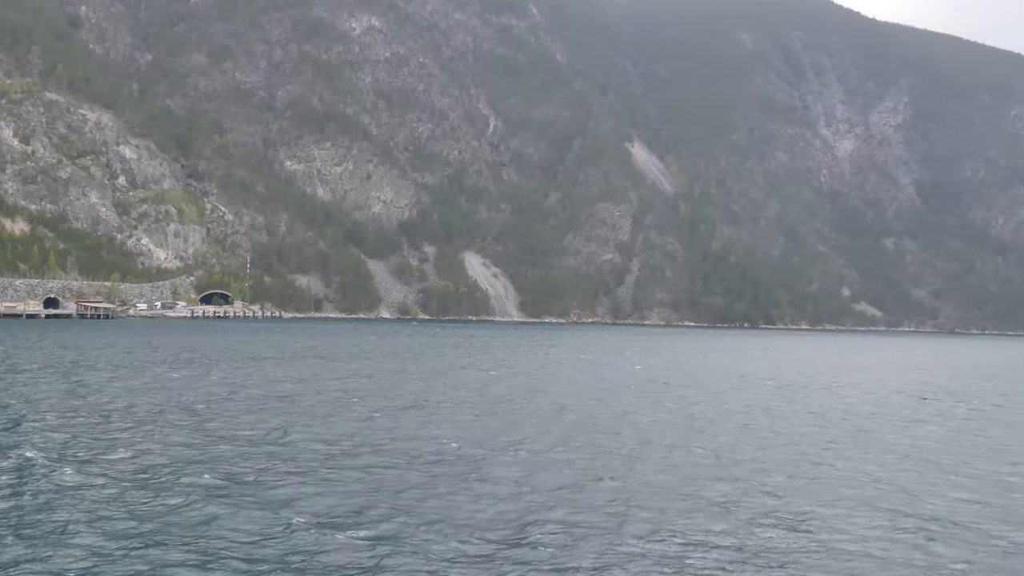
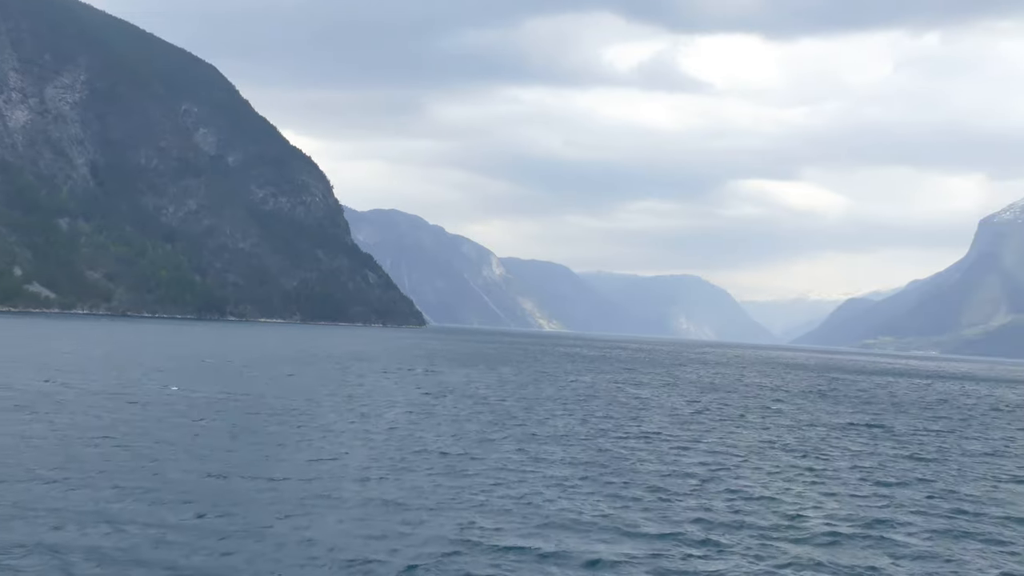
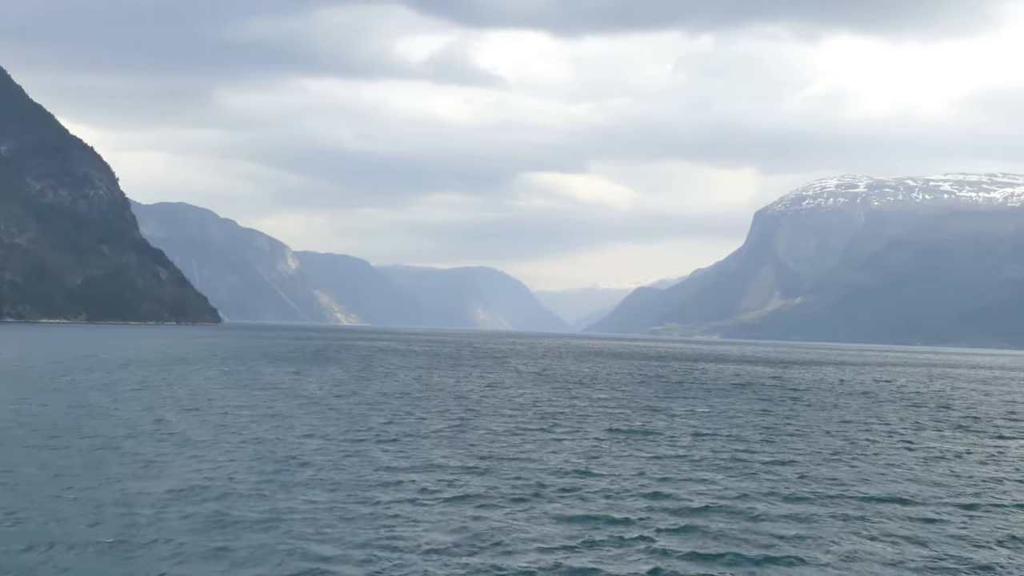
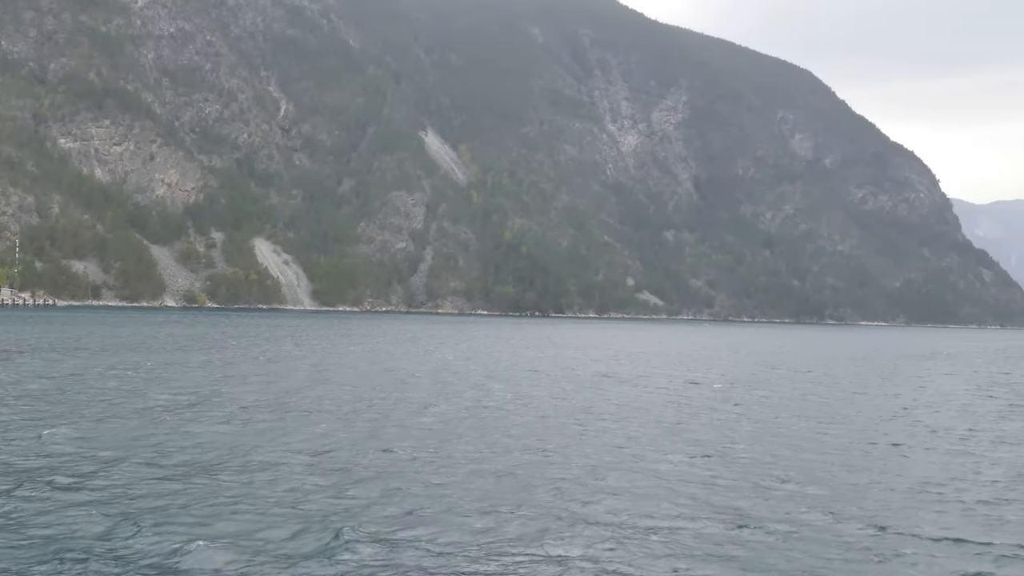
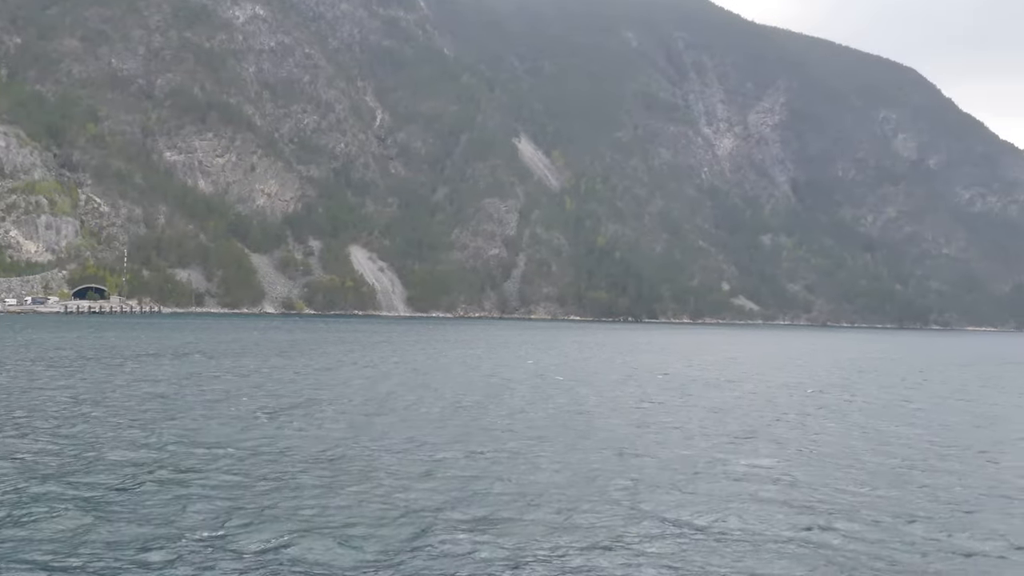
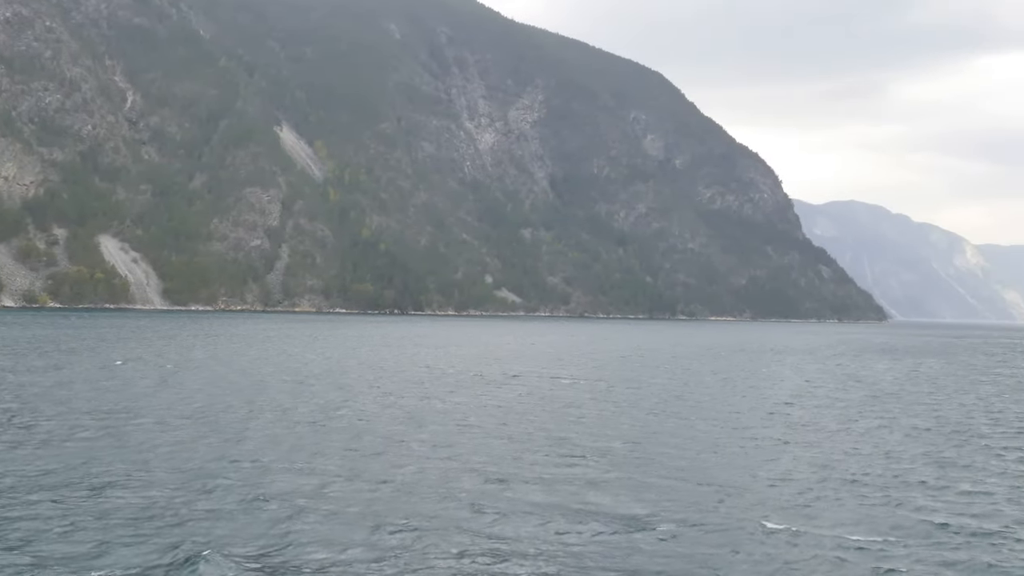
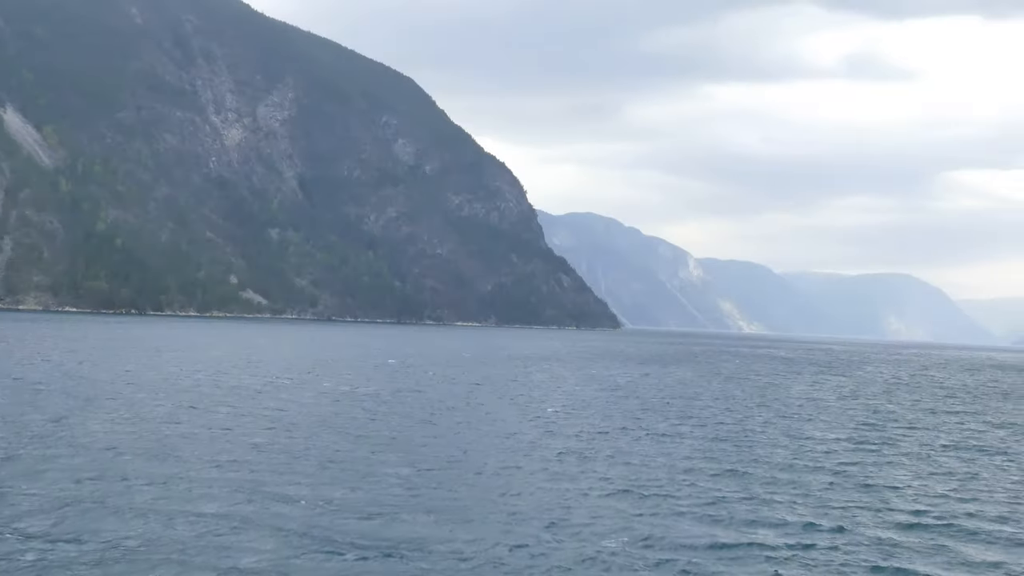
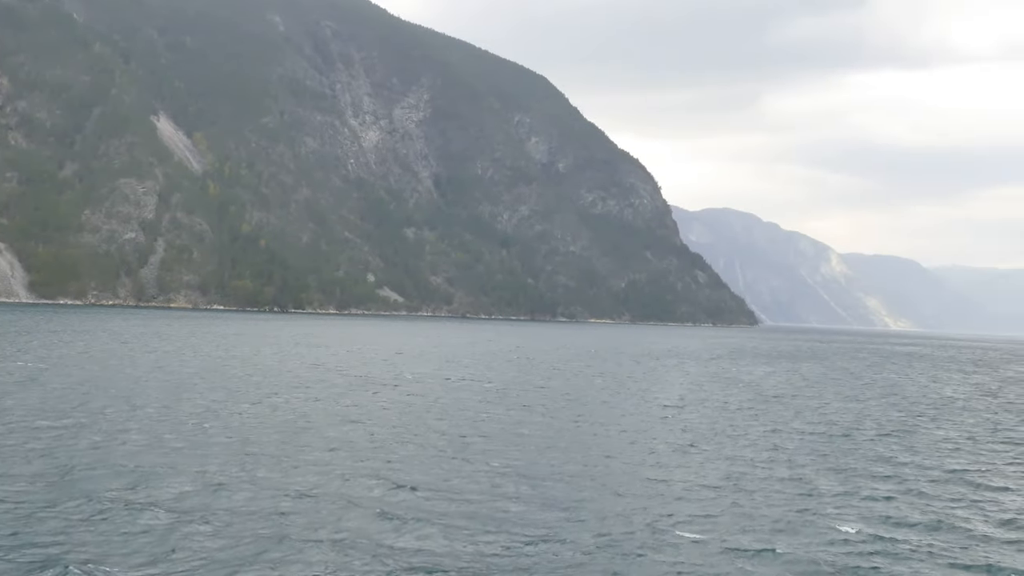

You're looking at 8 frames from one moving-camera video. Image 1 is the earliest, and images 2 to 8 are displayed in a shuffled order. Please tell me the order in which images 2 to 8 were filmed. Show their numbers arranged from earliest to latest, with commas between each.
5, 4, 6, 8, 7, 2, 3
